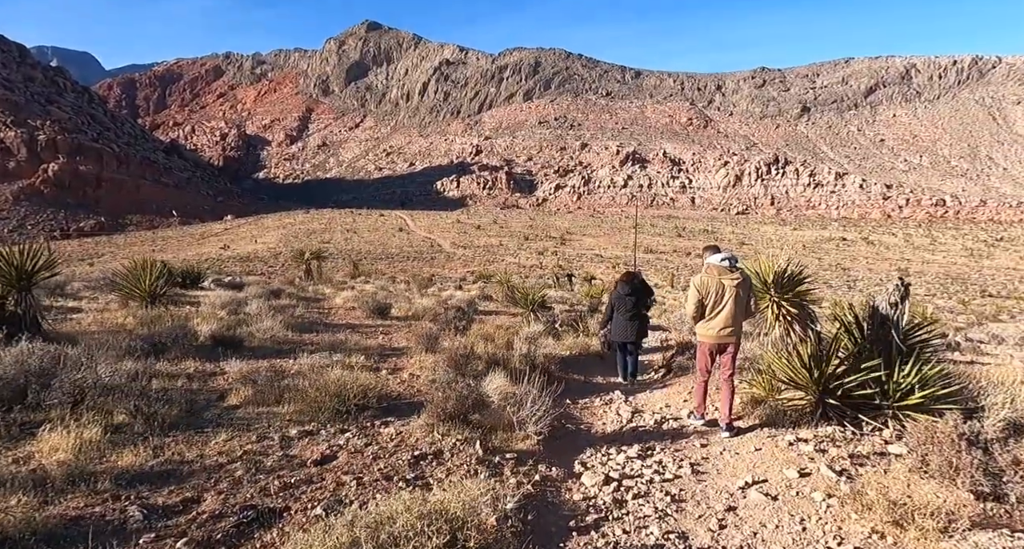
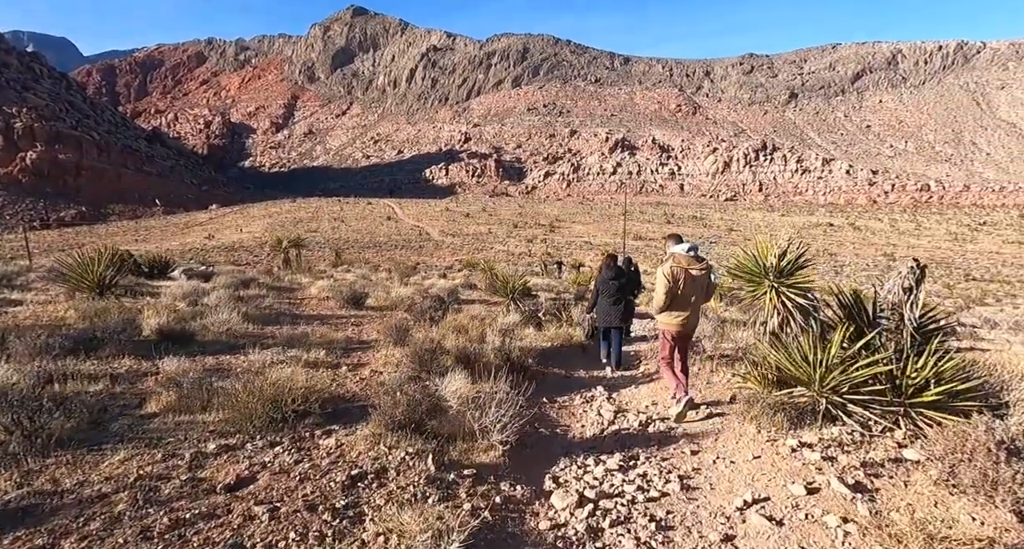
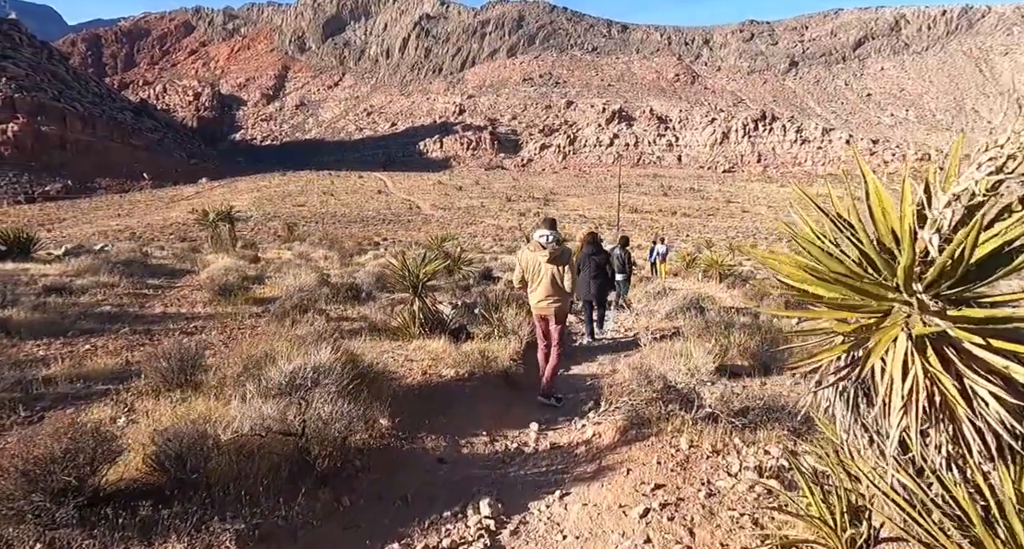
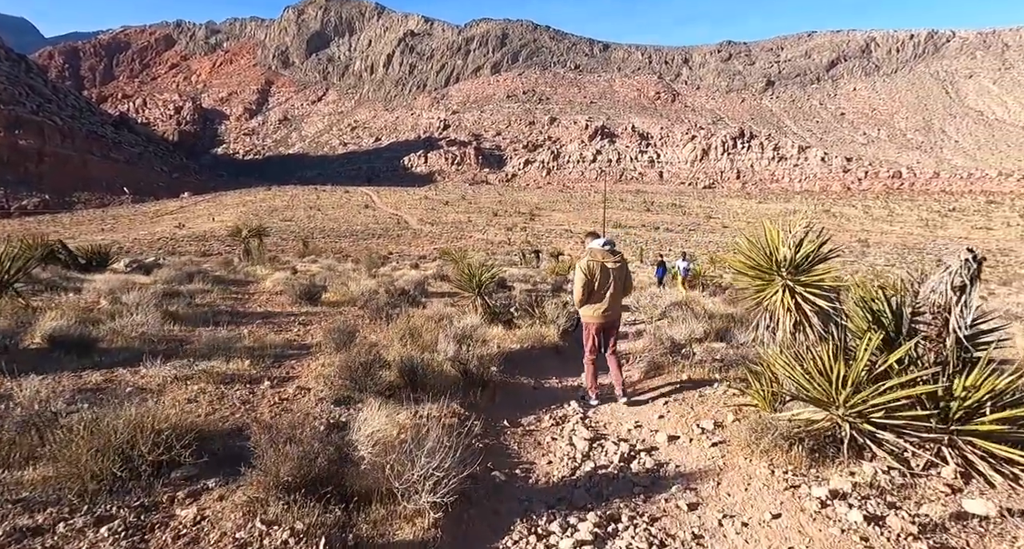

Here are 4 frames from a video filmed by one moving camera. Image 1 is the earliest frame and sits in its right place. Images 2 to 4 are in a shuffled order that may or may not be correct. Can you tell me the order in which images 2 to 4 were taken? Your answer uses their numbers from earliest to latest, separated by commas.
2, 4, 3
